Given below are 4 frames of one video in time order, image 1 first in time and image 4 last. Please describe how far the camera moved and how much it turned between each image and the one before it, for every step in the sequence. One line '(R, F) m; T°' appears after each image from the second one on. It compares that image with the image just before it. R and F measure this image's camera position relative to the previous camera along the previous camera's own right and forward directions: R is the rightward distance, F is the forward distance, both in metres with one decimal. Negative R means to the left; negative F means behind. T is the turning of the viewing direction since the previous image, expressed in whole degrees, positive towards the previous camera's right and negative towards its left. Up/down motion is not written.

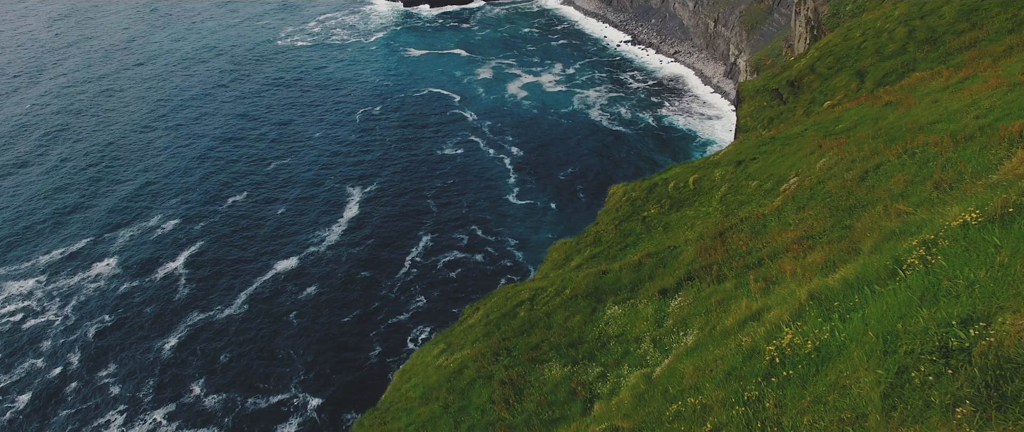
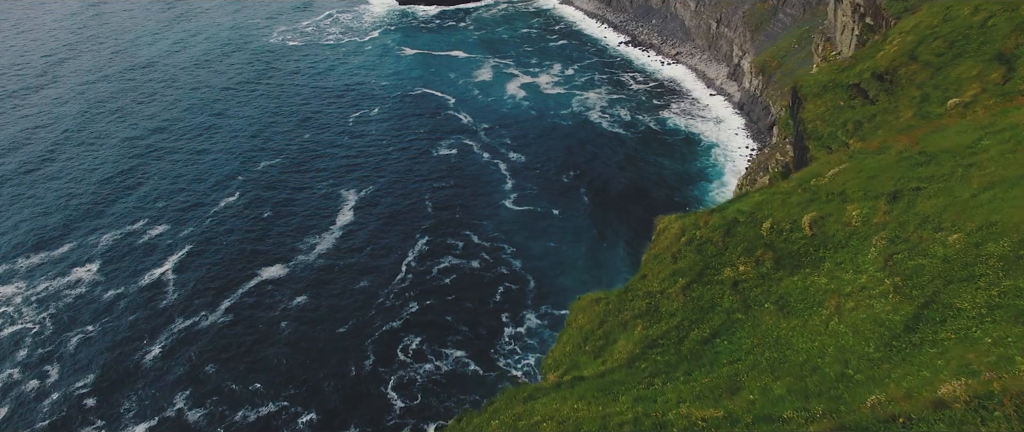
(-0.2, +4.1) m; 0°
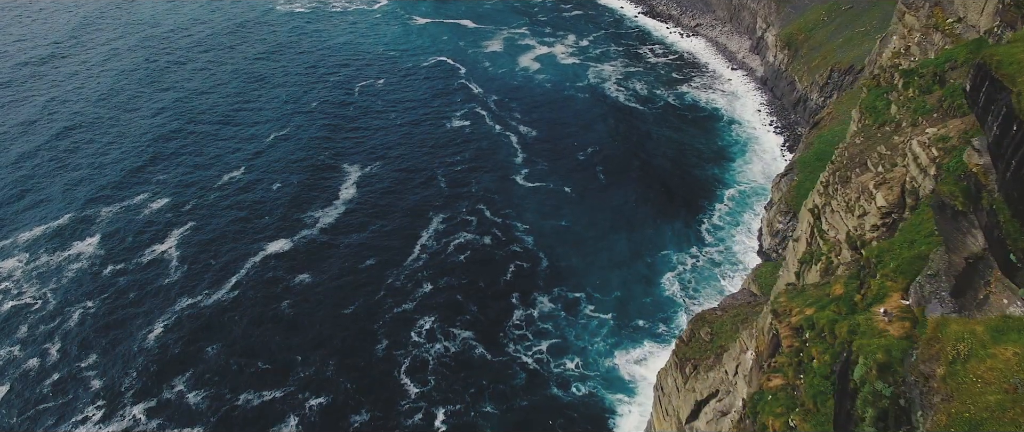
(-1.2, +5.2) m; -1°
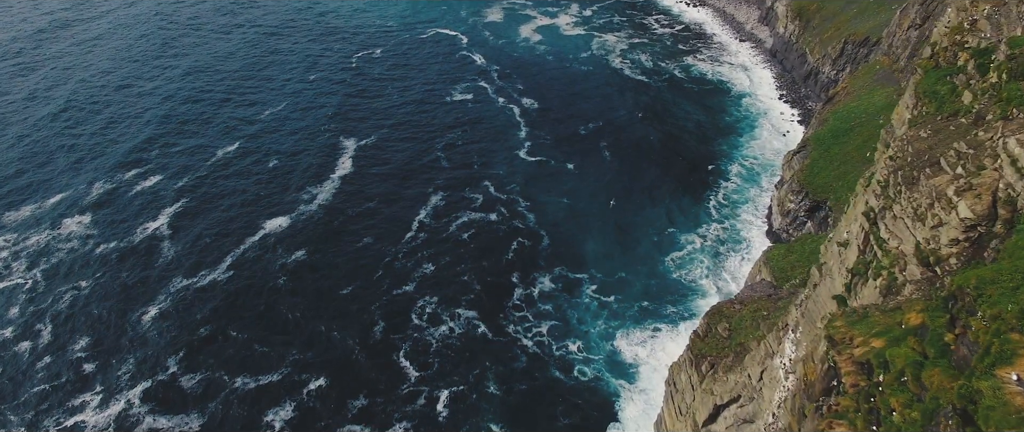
(-0.3, +3.5) m; 0°
